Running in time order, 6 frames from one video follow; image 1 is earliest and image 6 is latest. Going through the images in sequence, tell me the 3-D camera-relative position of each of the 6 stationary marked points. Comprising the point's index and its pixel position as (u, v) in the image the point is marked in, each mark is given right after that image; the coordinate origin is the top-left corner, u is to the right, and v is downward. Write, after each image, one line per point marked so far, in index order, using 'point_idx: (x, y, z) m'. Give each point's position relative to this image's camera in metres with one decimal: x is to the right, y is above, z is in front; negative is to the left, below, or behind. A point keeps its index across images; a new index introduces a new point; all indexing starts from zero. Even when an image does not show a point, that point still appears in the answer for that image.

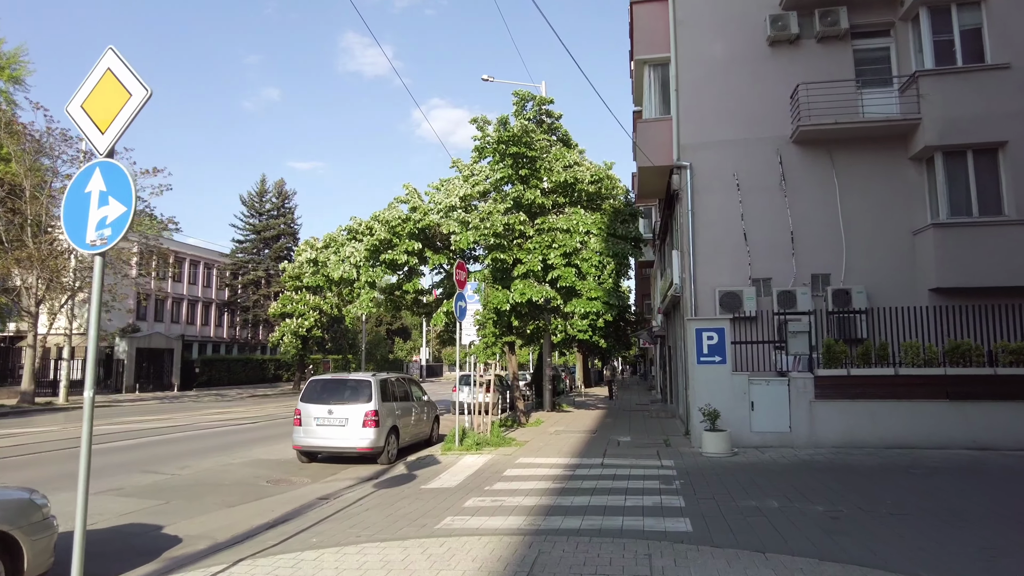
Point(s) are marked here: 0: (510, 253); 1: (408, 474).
0: (0.0, +1.0, +16.8) m
1: (-1.8, -3.2, +10.6) m
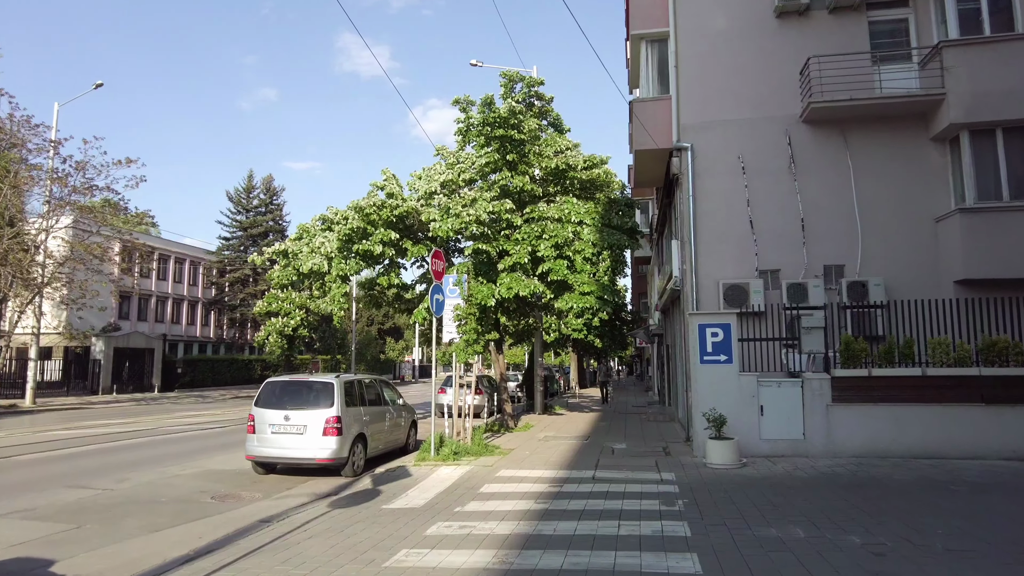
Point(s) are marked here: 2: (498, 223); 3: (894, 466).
0: (-0.4, +1.1, +15.6) m
1: (-2.1, -3.0, +9.3) m
2: (-0.3, +1.7, +16.0) m
3: (+5.6, -2.6, +9.1) m
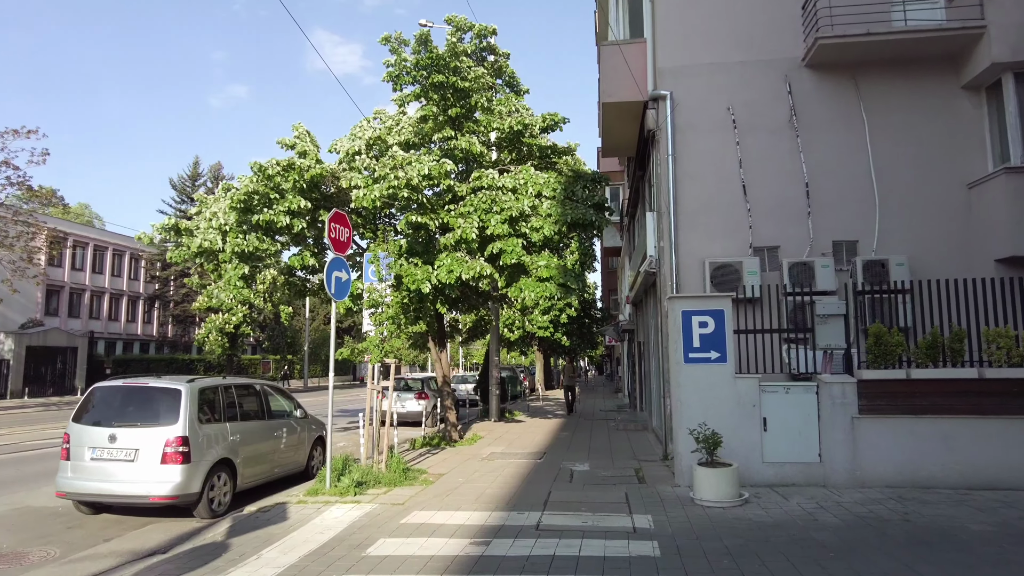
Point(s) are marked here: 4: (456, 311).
0: (-1.6, +1.5, +12.8) m
1: (-3.0, -2.7, +6.5) m
2: (-1.5, +2.0, +13.2) m
3: (+4.7, -2.3, +6.6) m
4: (-1.4, -0.6, +15.7) m
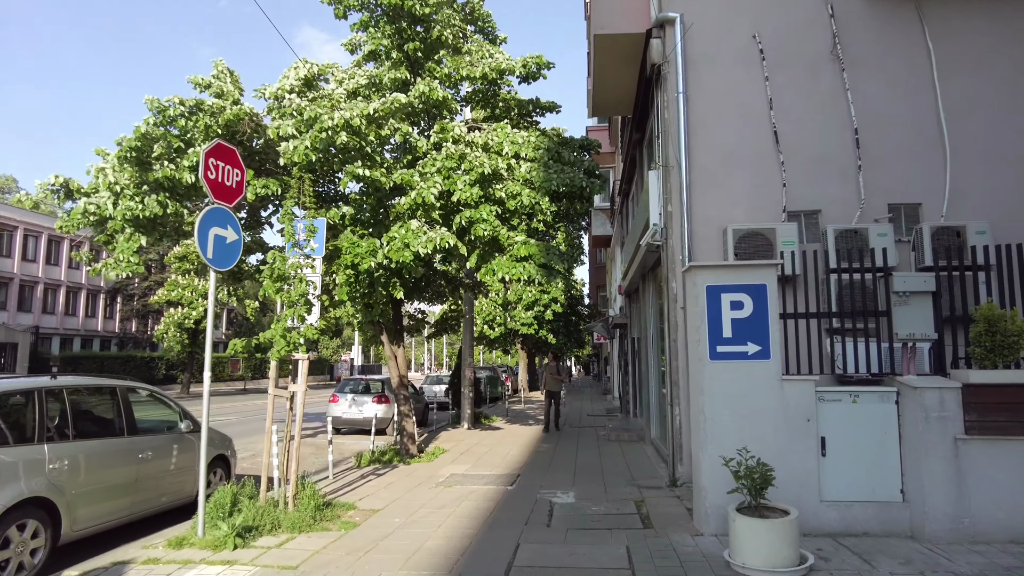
0: (-2.1, +1.8, +10.3) m
1: (-3.4, -2.3, +4.0) m
2: (-2.0, +2.4, +10.7) m
3: (+4.3, -2.0, +4.3) m
4: (-2.0, -0.2, +13.2) m
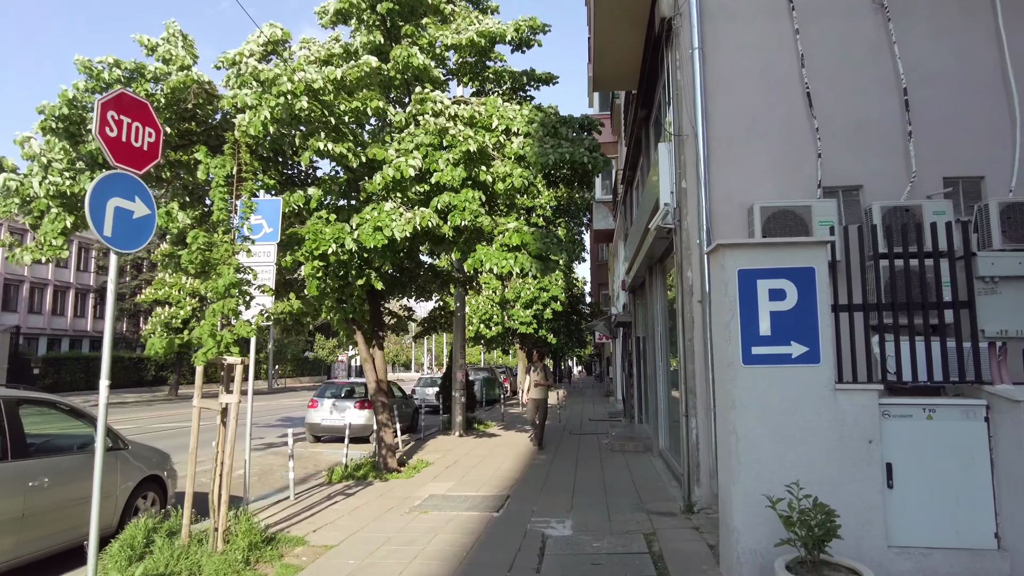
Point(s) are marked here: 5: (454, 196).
0: (-2.2, +1.9, +9.1) m
1: (-3.6, -2.2, +2.7) m
2: (-2.2, +2.5, +9.5) m
3: (+4.1, -1.9, +3.0) m
4: (-2.1, -0.1, +11.9) m
5: (-0.8, +1.4, +9.1) m
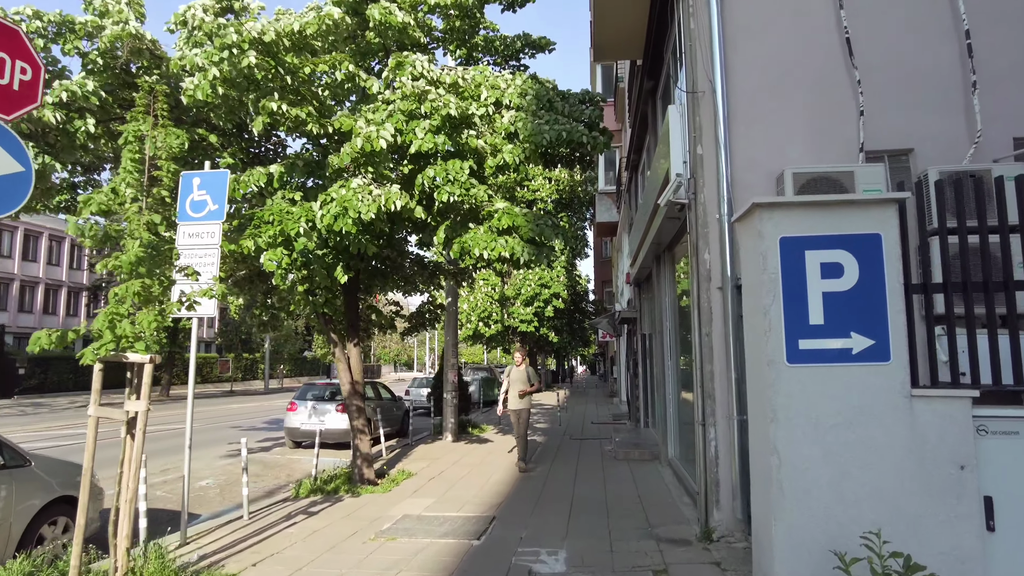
0: (-2.4, +2.1, +8.0) m
1: (-3.8, -2.1, +1.6) m
2: (-2.3, +2.6, +8.4) m
3: (+3.9, -1.7, +1.8) m
4: (-2.2, 0.0, +10.8) m
5: (-1.0, +1.5, +8.0) m
